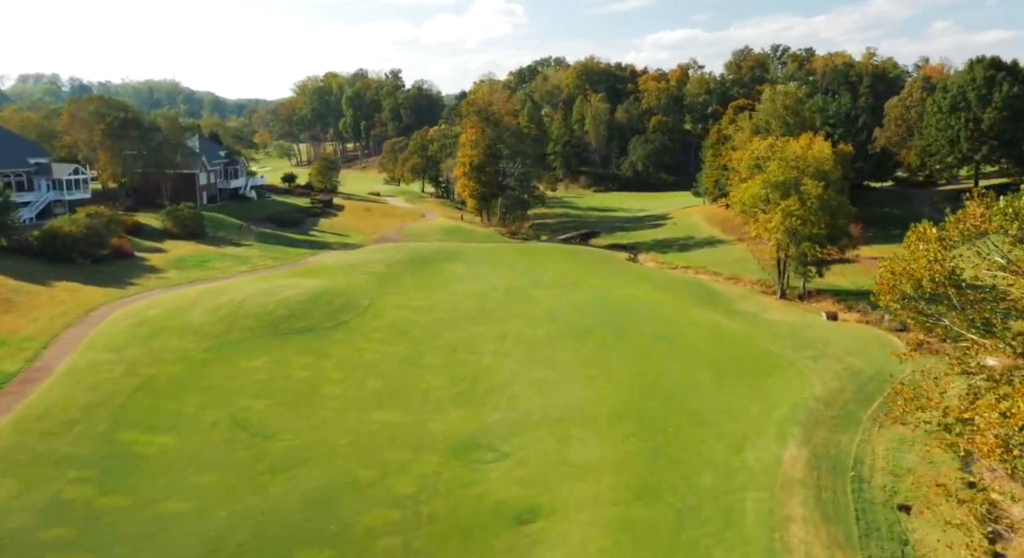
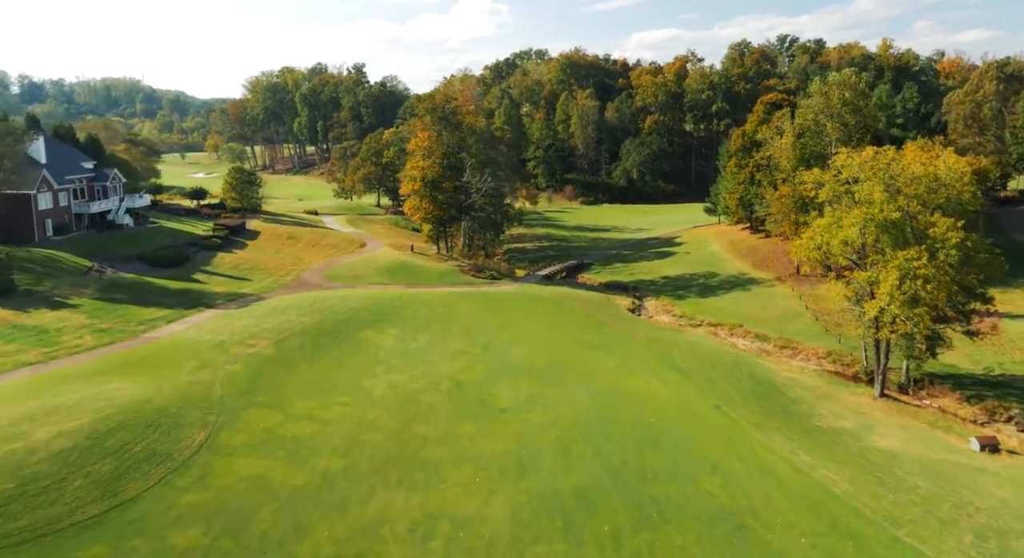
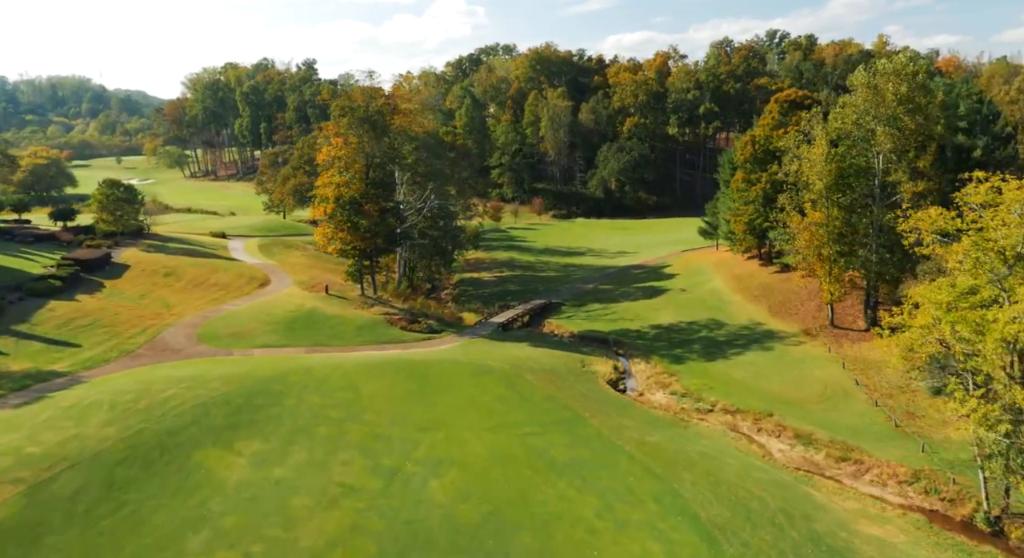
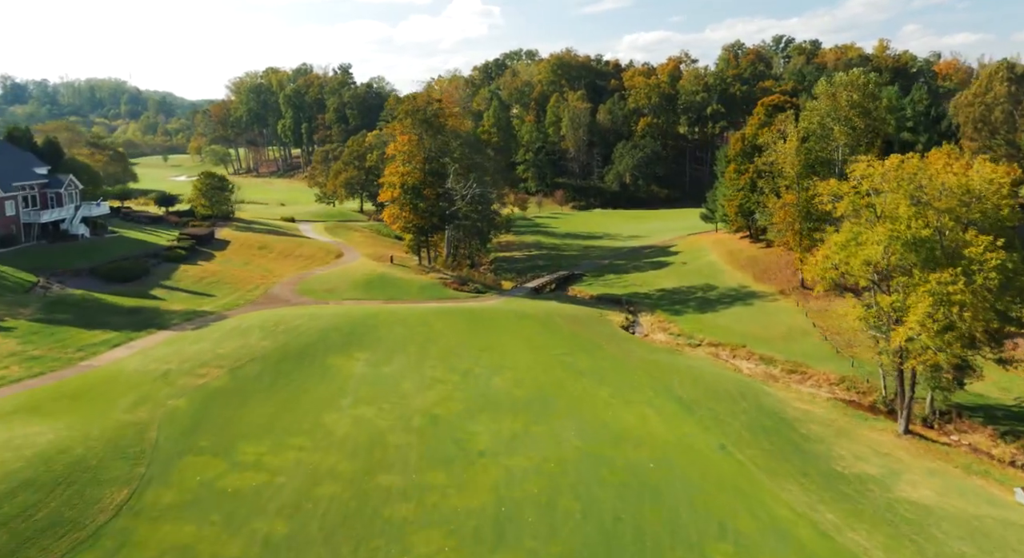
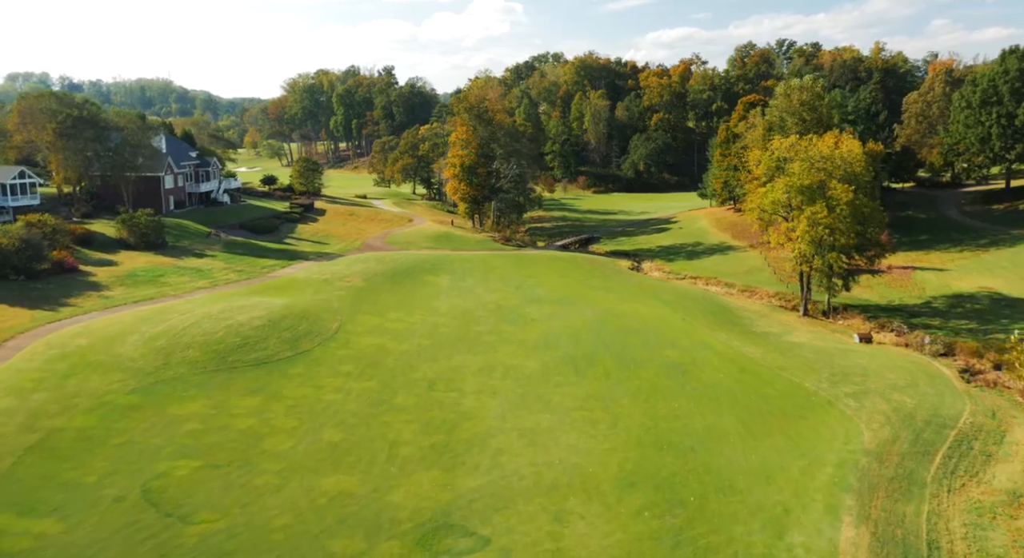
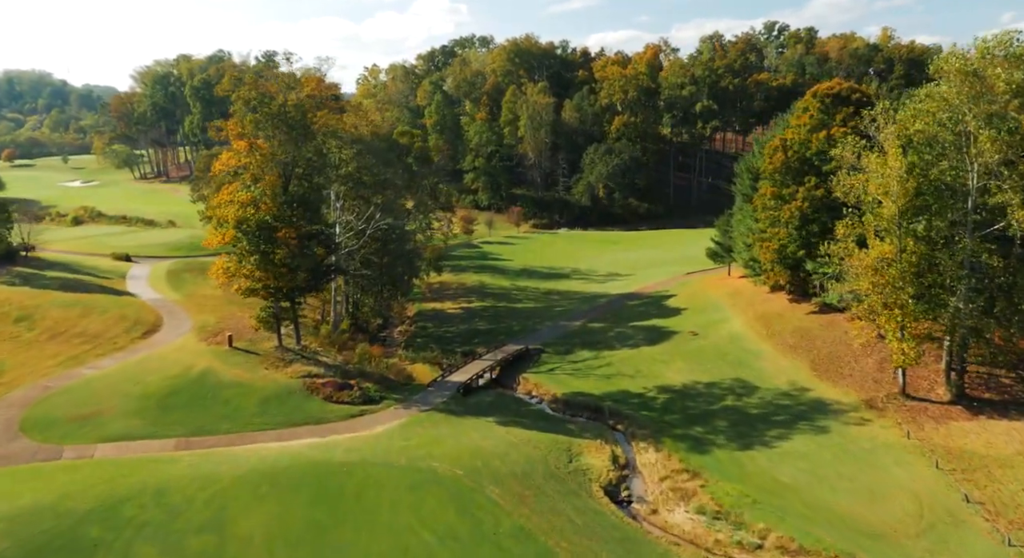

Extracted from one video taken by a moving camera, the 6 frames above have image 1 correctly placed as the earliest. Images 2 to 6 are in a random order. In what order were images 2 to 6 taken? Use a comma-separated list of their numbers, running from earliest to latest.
5, 2, 4, 3, 6
